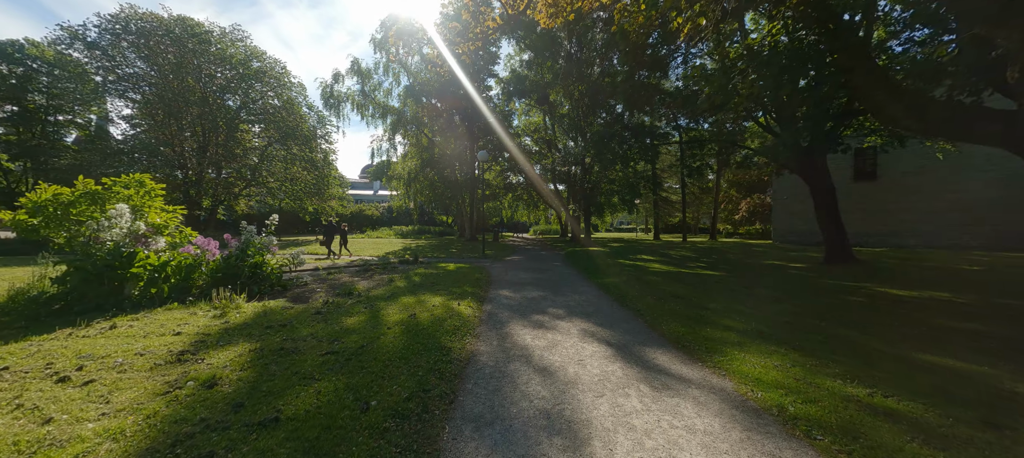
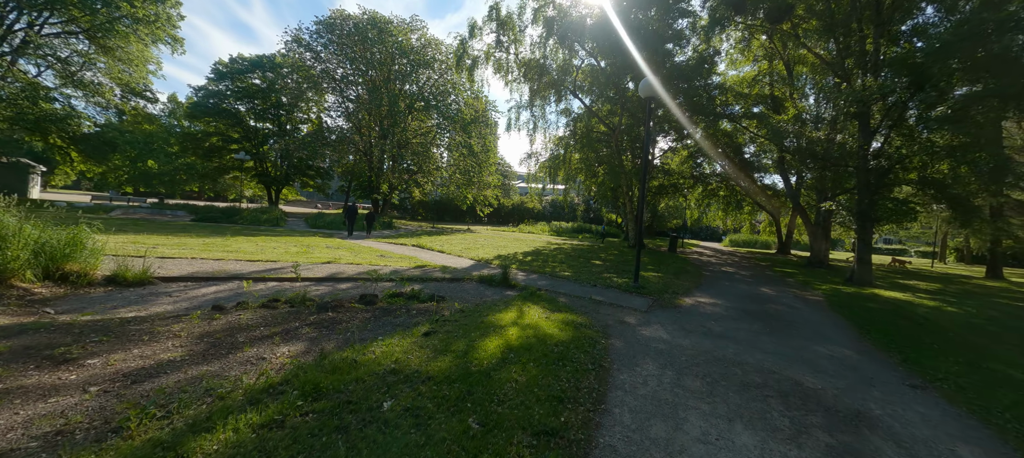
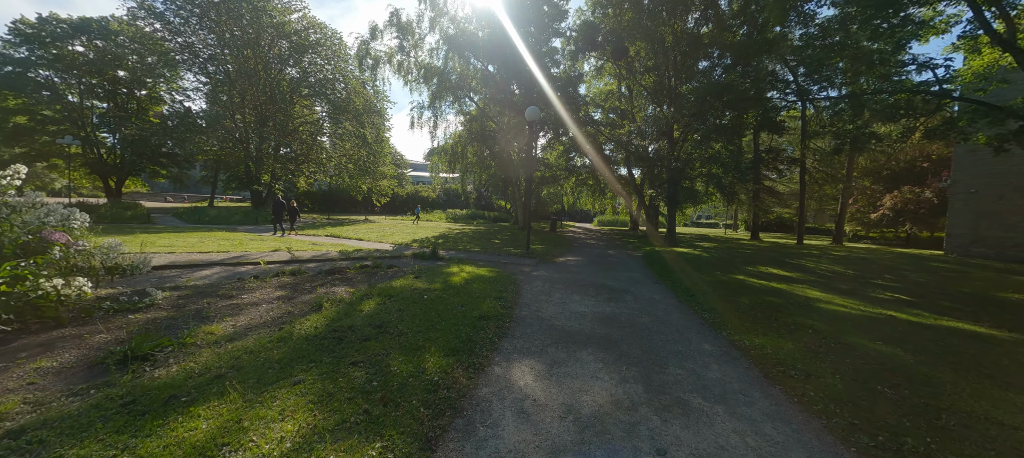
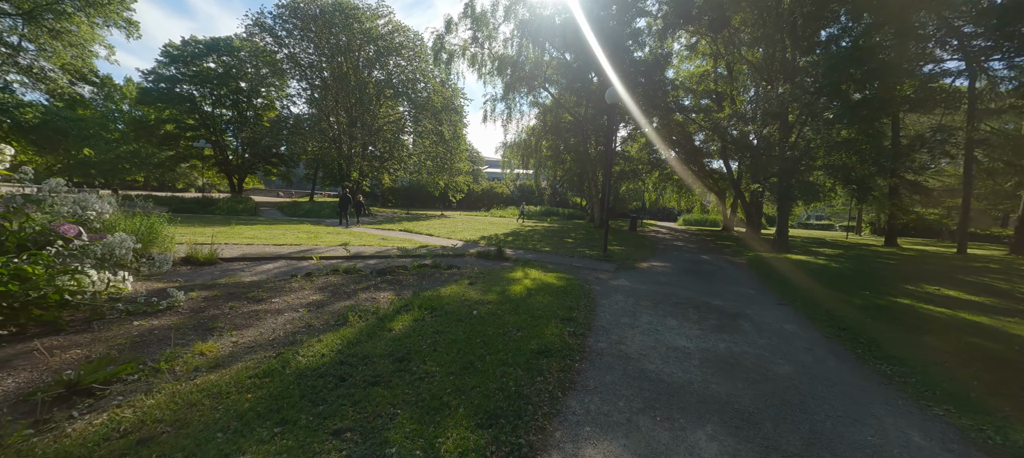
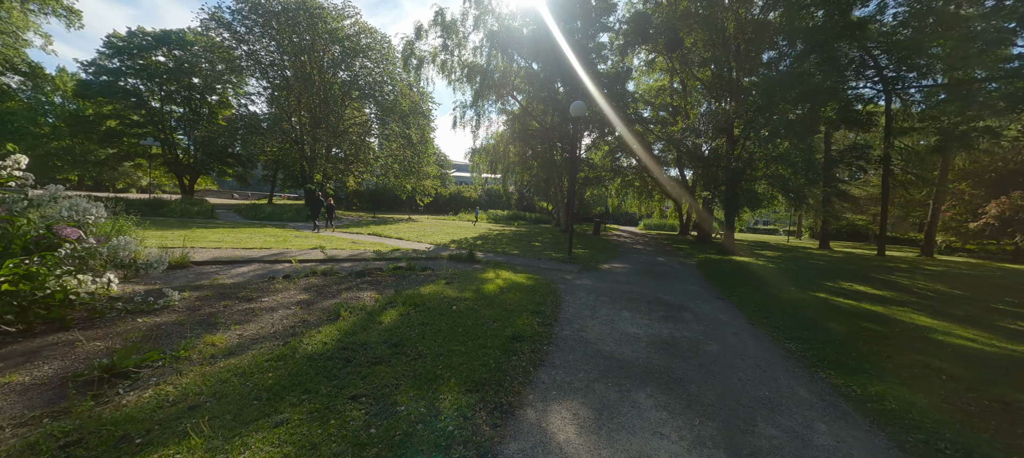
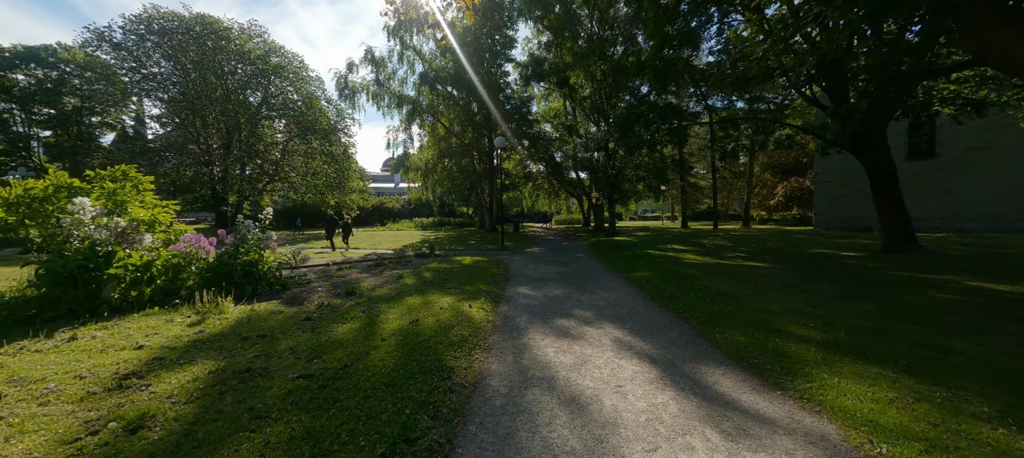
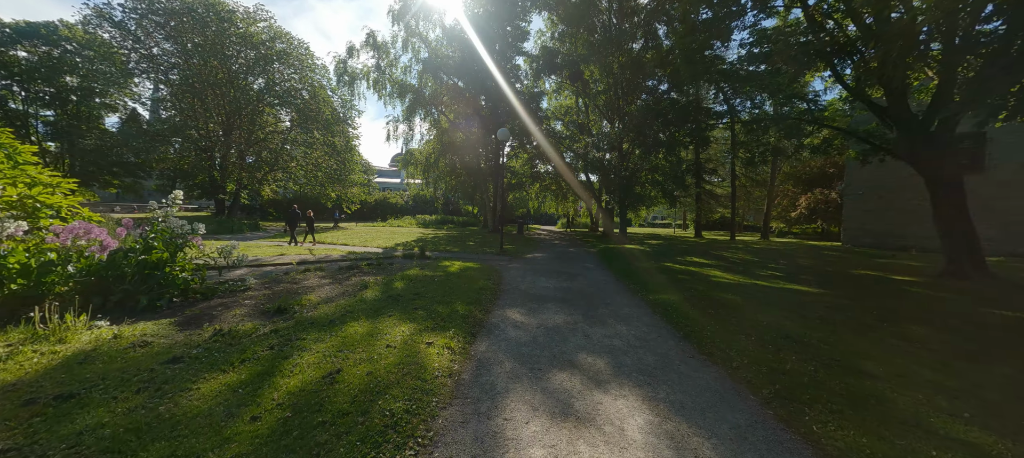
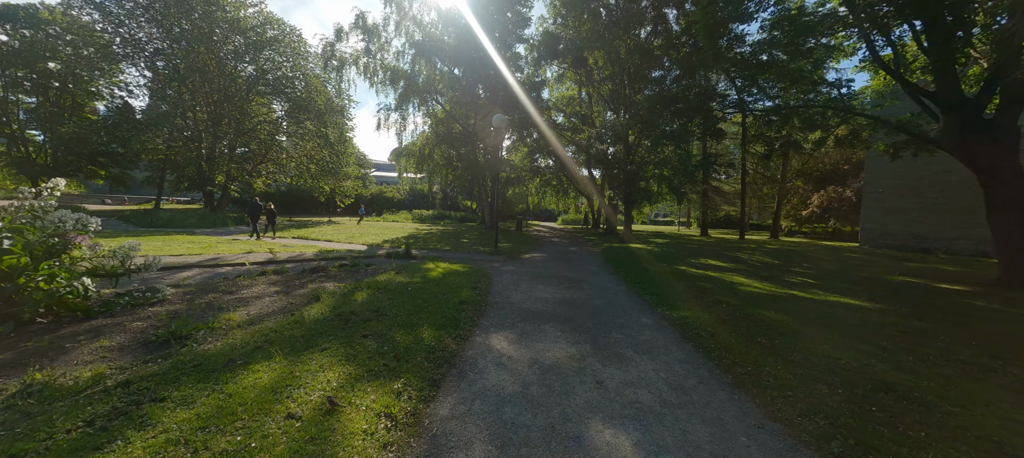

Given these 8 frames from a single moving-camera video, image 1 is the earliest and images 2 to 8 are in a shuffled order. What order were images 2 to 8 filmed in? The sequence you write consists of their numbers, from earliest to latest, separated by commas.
6, 7, 8, 3, 5, 4, 2
